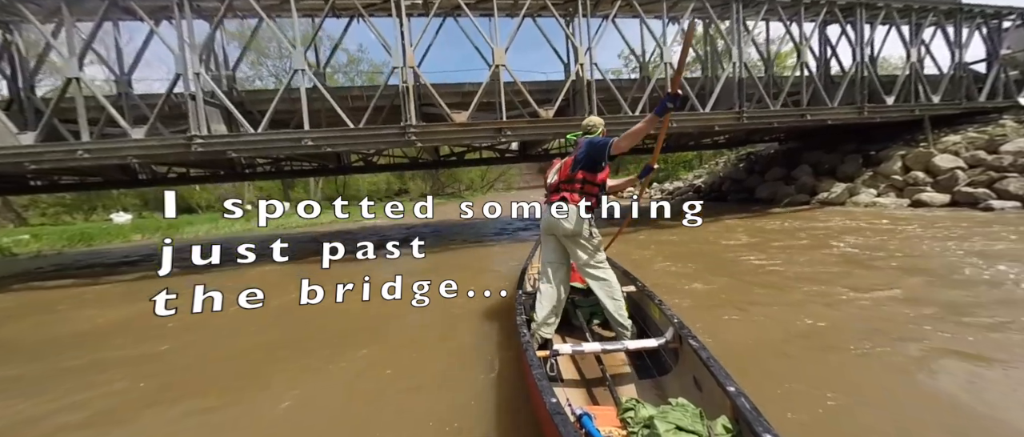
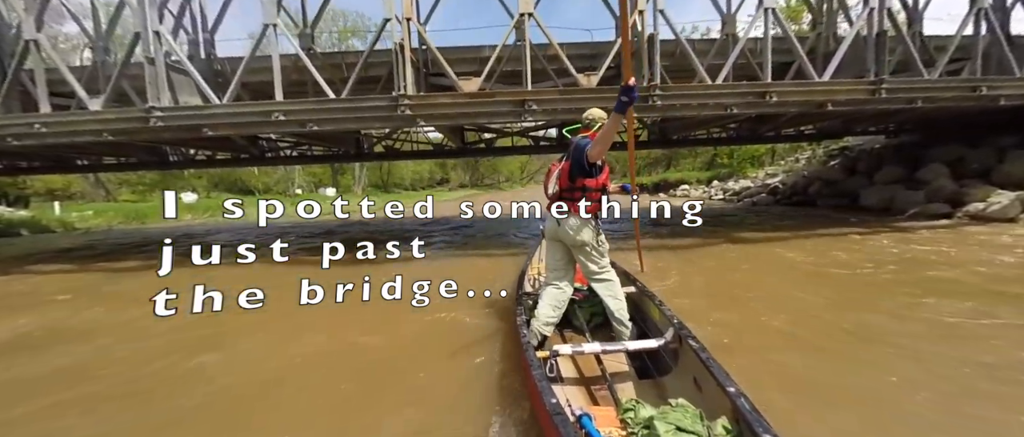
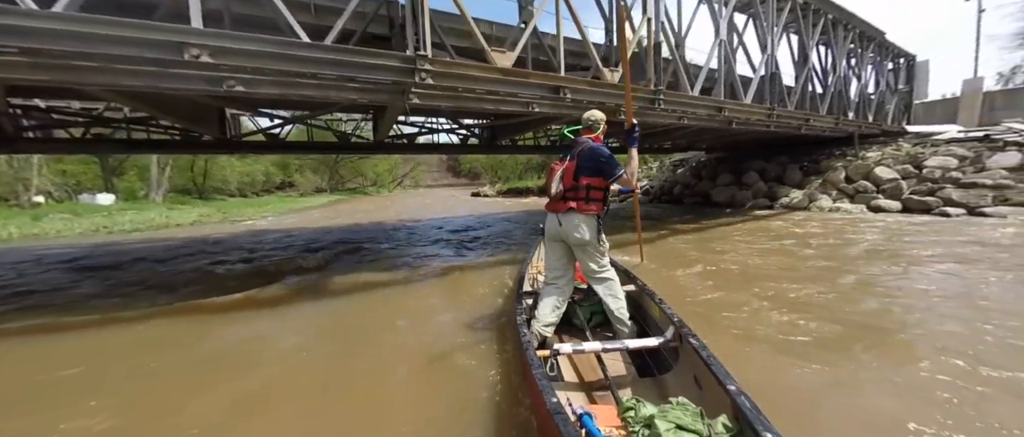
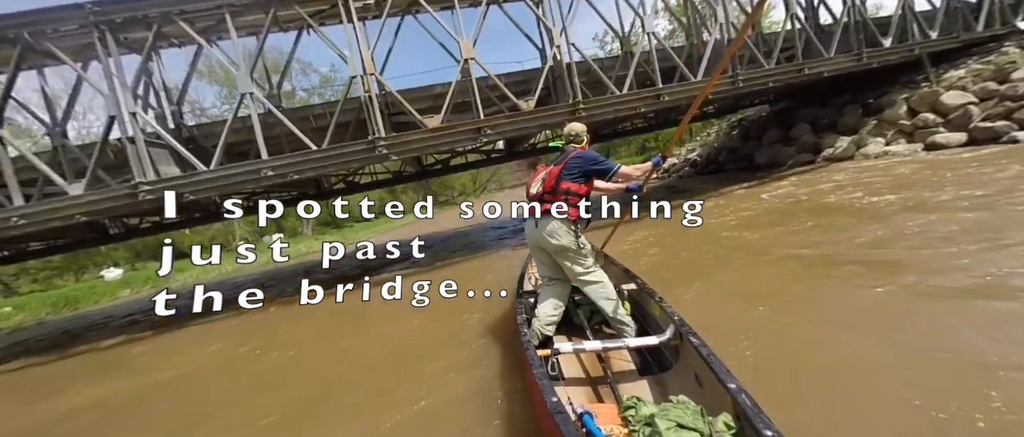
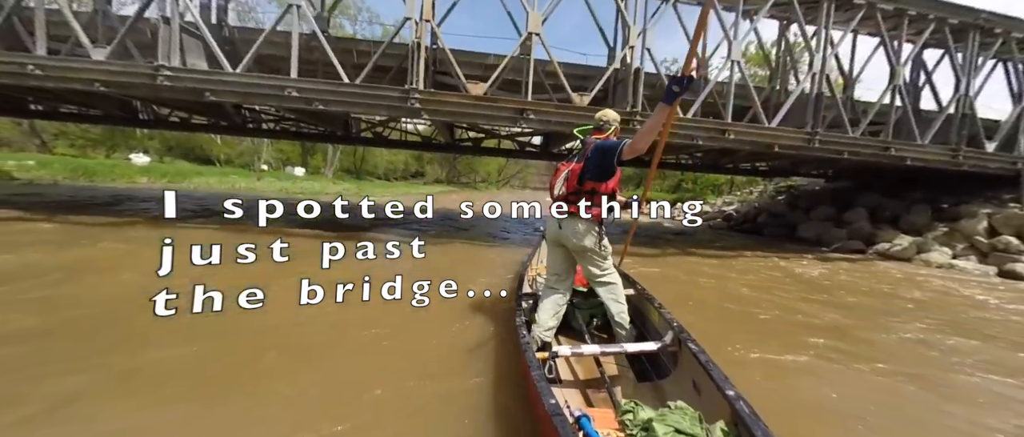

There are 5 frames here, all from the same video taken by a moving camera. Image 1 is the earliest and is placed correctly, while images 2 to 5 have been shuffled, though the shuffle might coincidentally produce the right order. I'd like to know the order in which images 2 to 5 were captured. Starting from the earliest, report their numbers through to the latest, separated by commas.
4, 5, 2, 3
